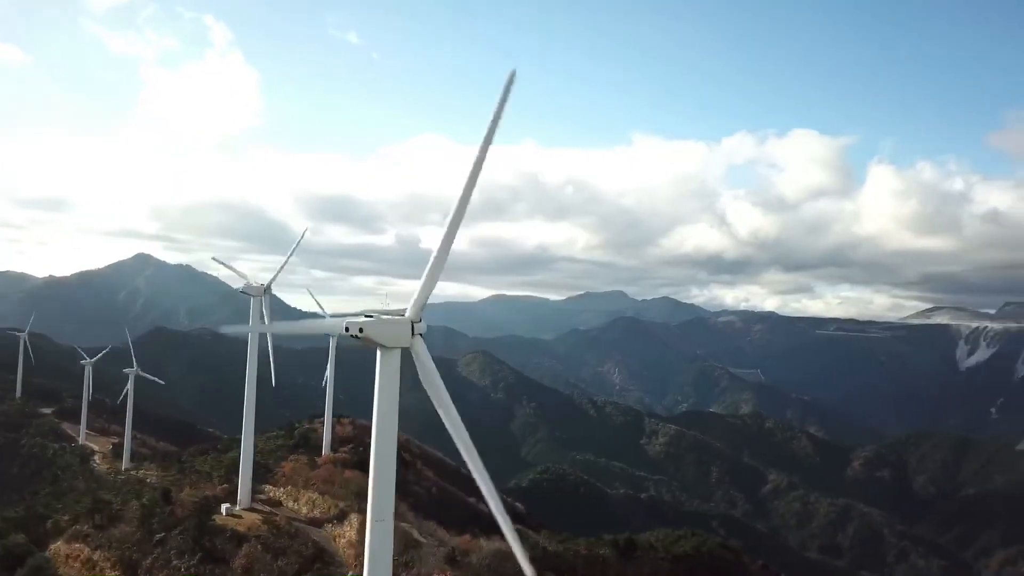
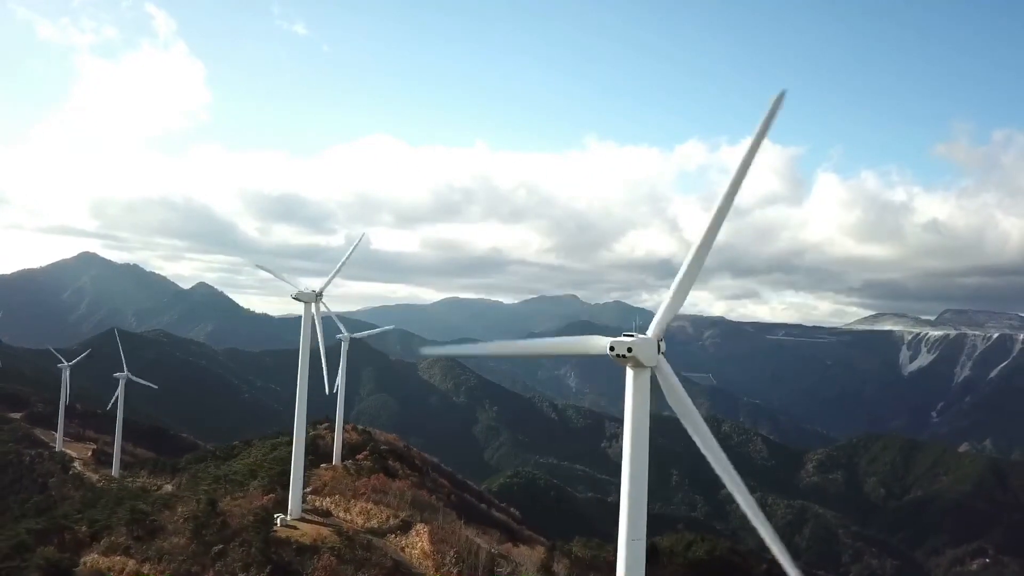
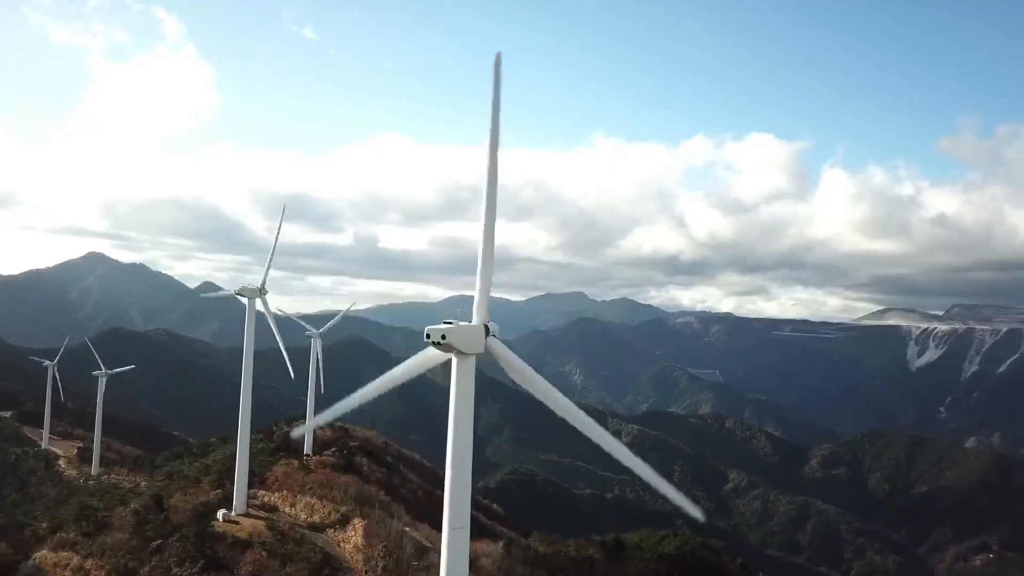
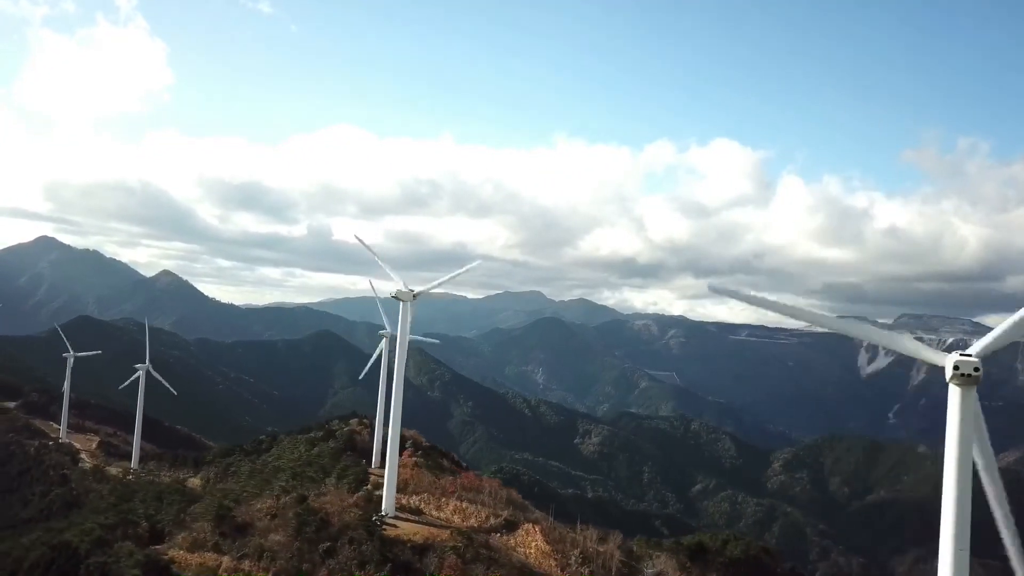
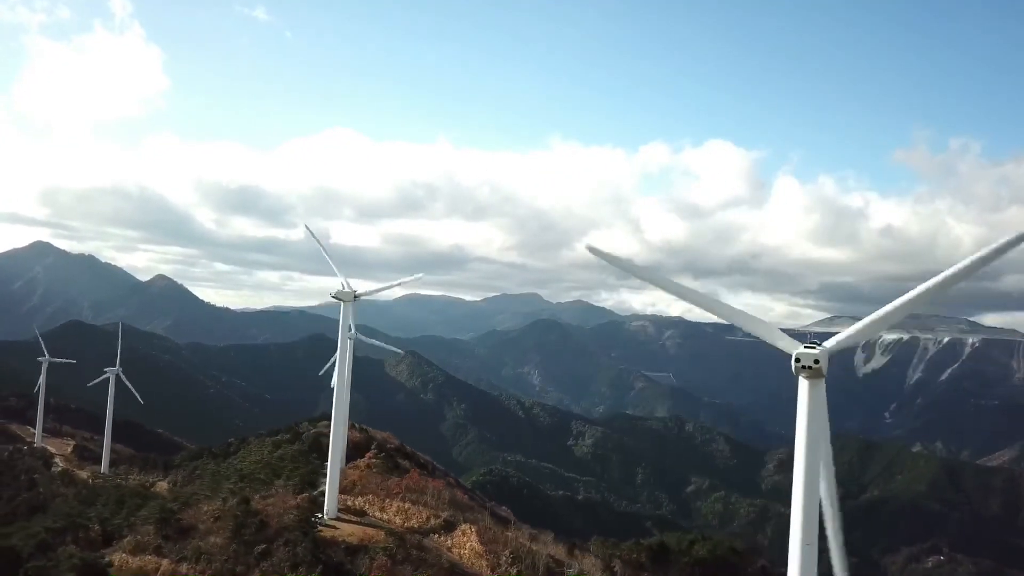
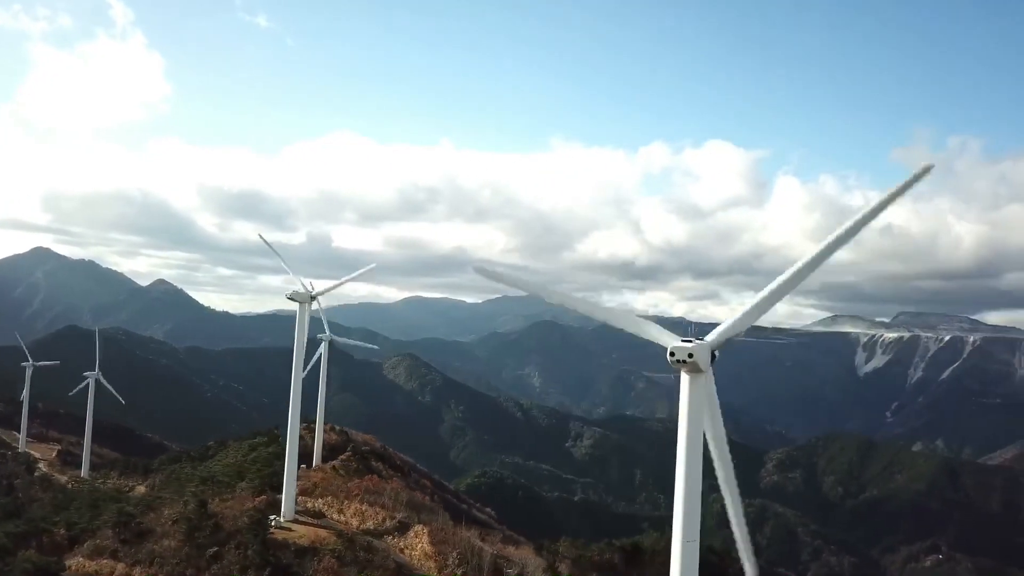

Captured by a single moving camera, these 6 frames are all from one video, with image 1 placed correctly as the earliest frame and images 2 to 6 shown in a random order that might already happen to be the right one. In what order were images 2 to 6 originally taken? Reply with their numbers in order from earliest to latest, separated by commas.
3, 2, 6, 5, 4
